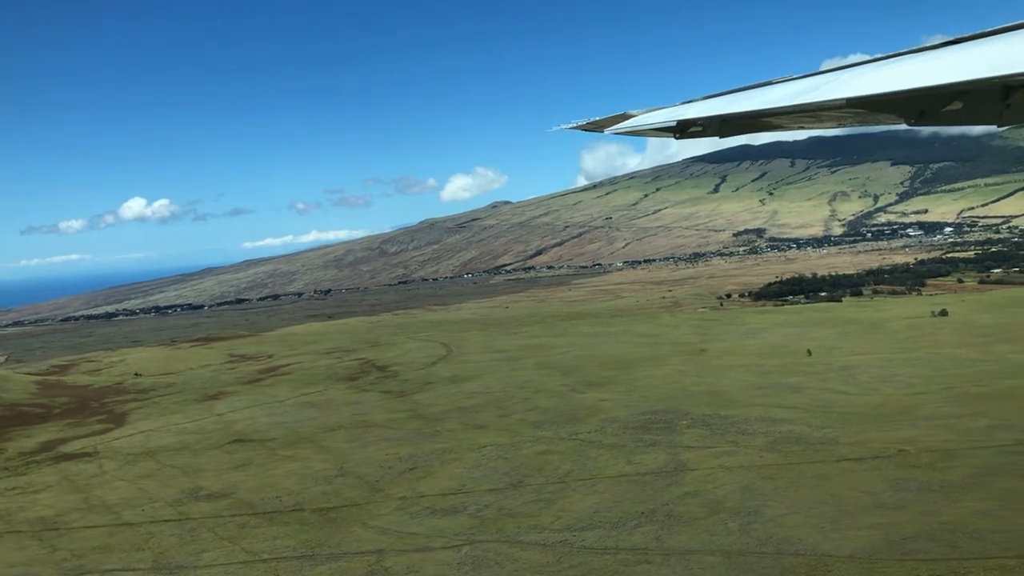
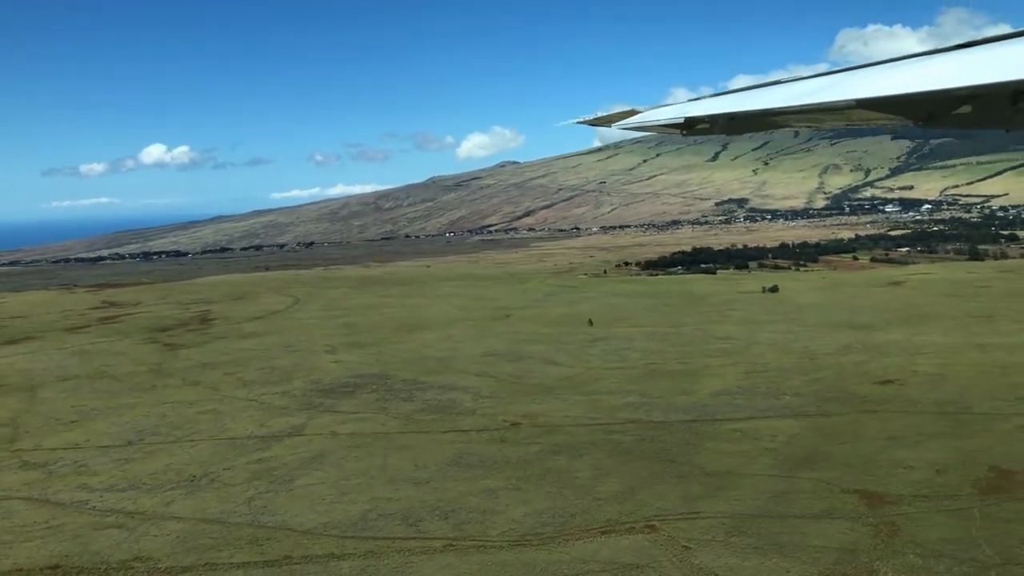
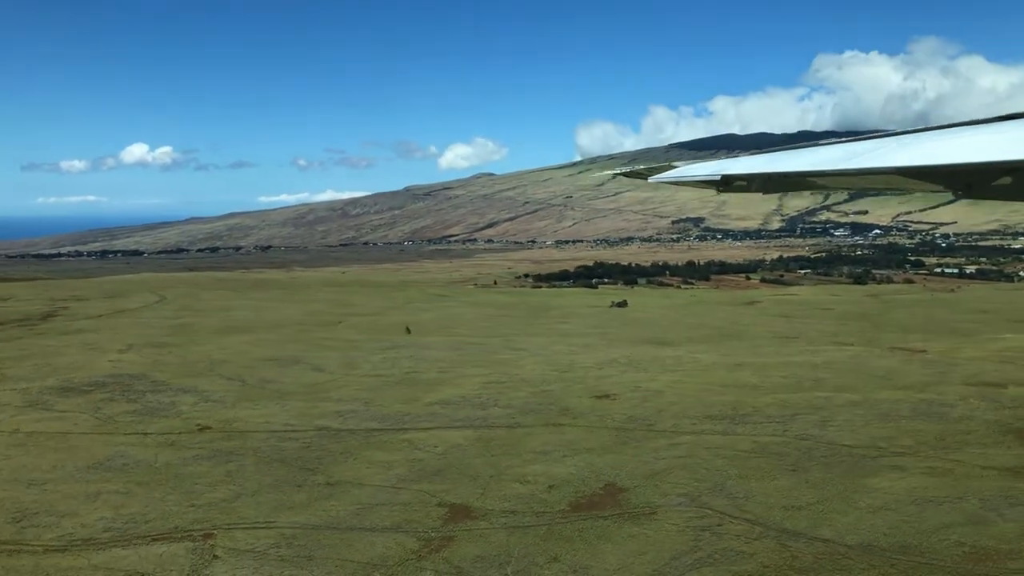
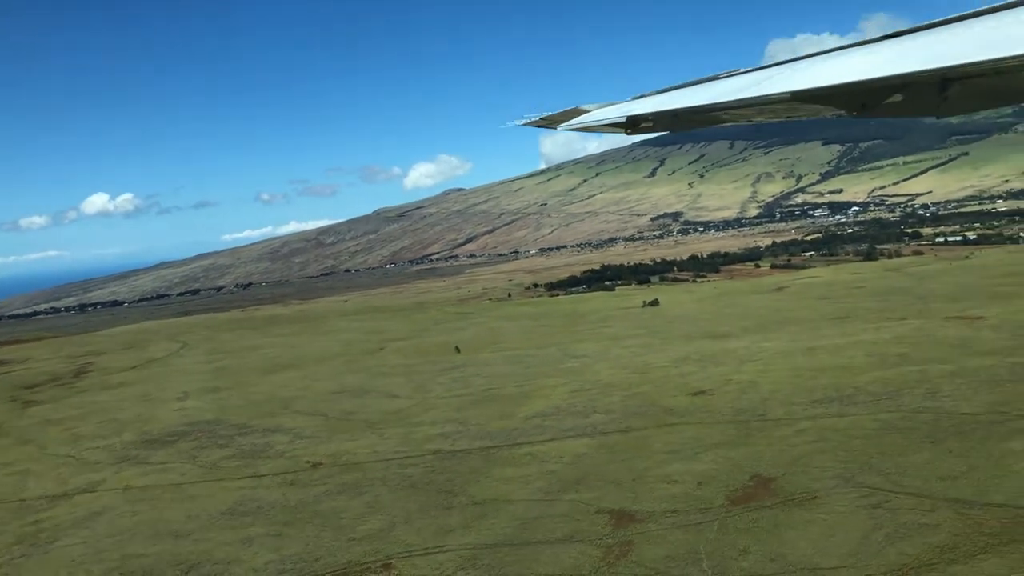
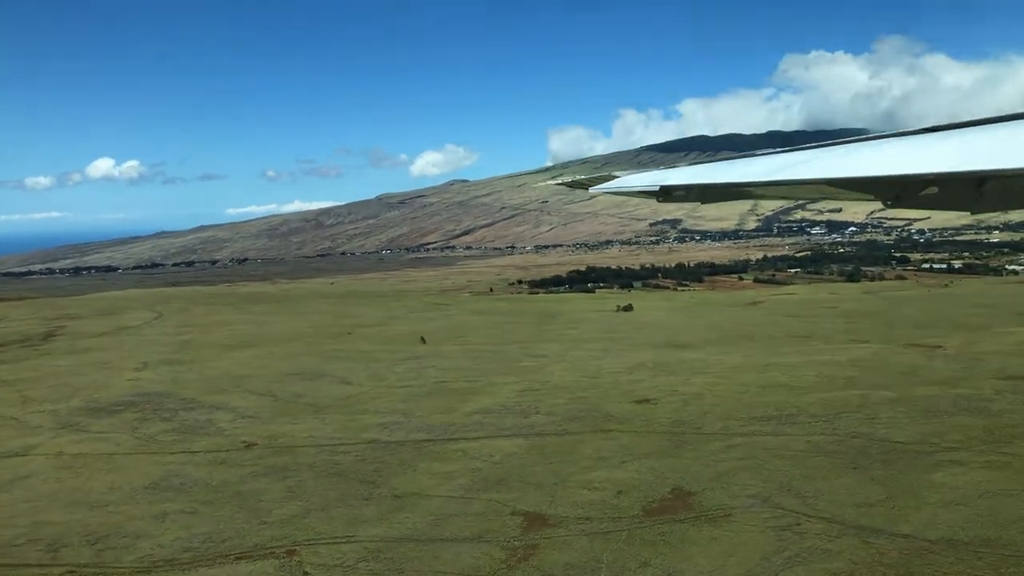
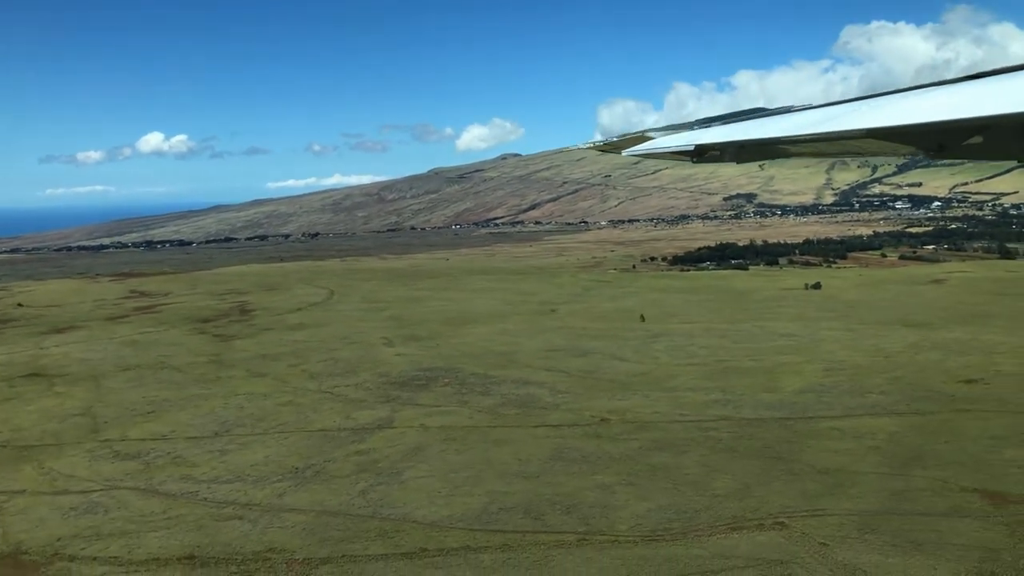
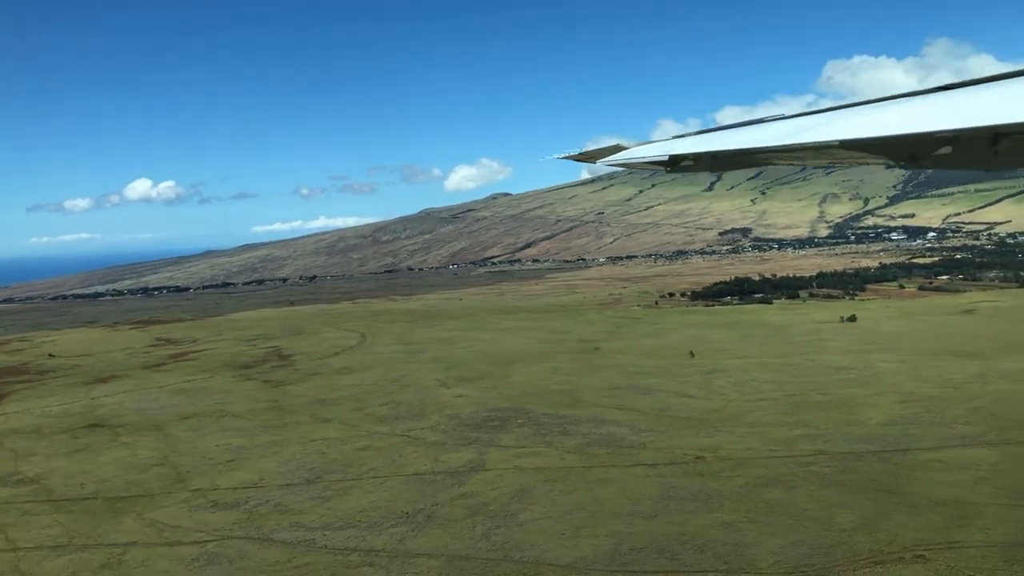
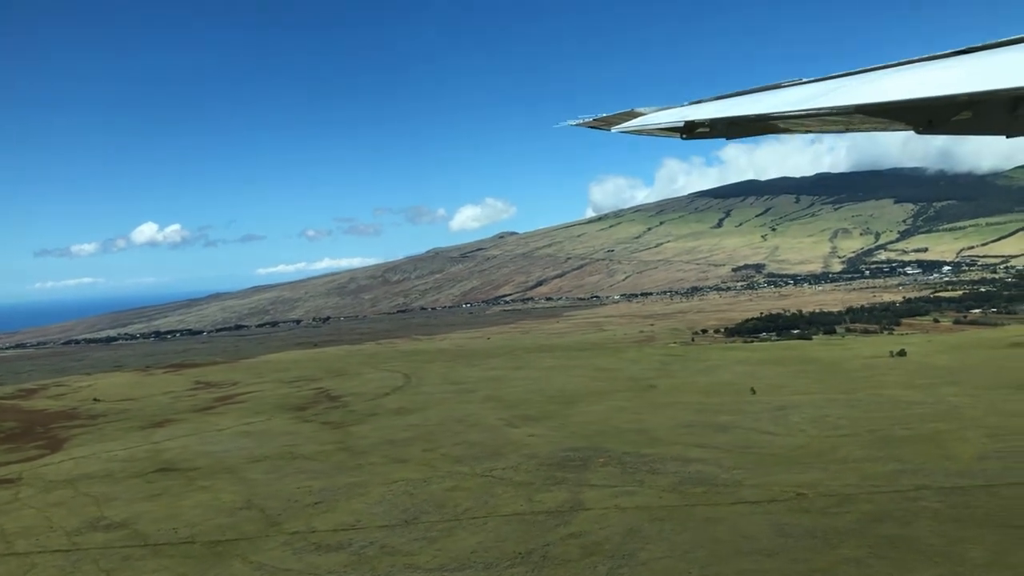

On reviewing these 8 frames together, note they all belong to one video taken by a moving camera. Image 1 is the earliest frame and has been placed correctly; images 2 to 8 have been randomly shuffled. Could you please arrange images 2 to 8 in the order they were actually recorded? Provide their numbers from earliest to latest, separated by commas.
8, 7, 6, 2, 4, 5, 3
